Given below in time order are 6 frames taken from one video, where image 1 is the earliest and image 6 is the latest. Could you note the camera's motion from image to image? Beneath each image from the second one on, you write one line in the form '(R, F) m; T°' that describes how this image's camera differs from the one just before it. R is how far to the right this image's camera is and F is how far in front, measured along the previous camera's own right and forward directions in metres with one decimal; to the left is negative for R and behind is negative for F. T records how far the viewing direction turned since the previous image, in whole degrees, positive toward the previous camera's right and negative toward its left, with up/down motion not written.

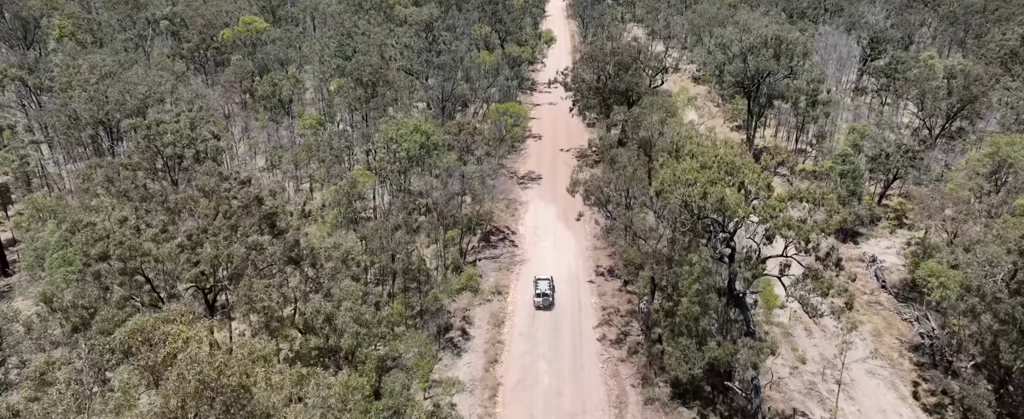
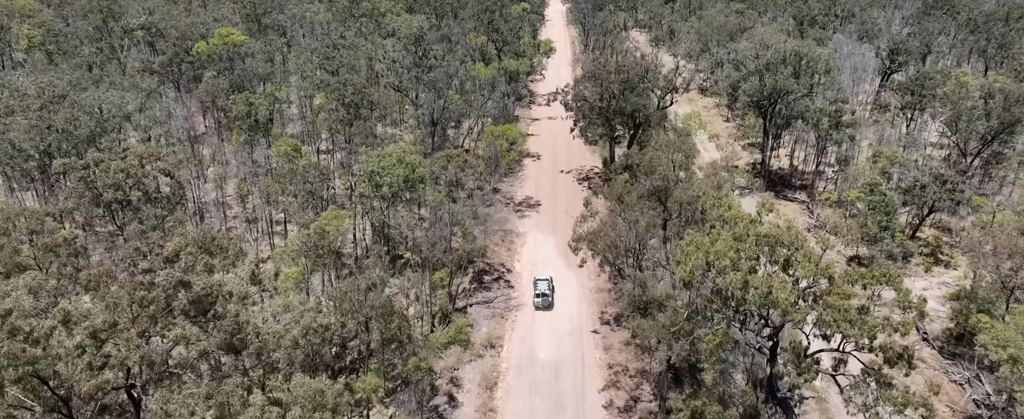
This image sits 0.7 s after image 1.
(+0.4, +6.4) m; 0°
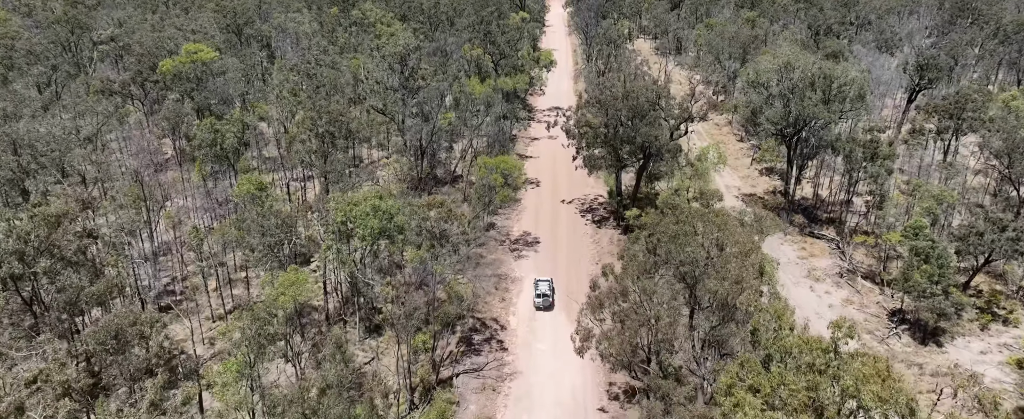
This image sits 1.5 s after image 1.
(+0.6, +7.7) m; 0°
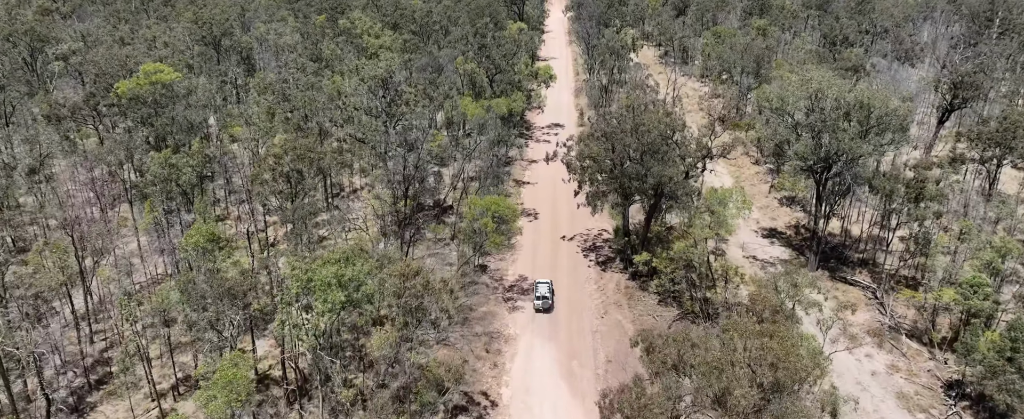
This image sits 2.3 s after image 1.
(+0.5, +7.8) m; 0°
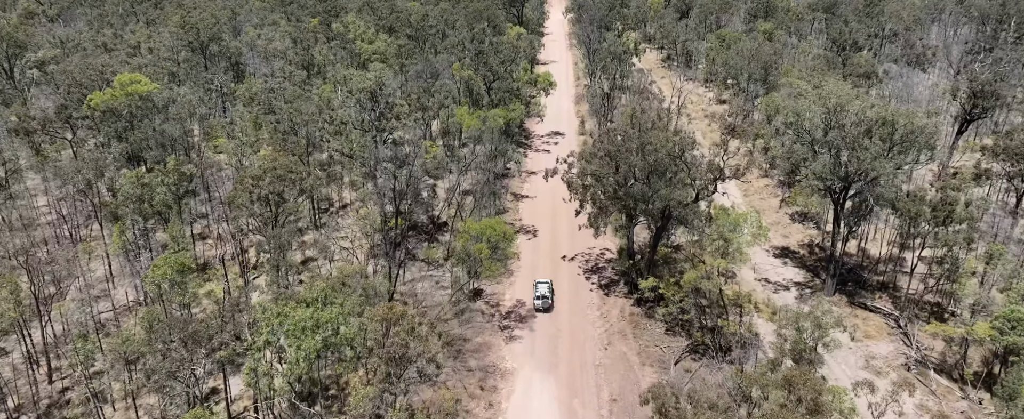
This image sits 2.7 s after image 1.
(+0.3, +3.9) m; 0°
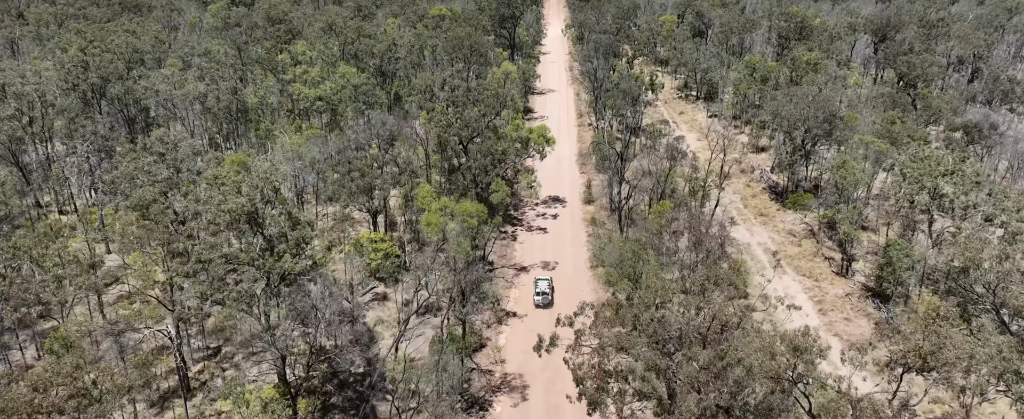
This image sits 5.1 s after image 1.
(+1.5, +24.2) m; 0°
